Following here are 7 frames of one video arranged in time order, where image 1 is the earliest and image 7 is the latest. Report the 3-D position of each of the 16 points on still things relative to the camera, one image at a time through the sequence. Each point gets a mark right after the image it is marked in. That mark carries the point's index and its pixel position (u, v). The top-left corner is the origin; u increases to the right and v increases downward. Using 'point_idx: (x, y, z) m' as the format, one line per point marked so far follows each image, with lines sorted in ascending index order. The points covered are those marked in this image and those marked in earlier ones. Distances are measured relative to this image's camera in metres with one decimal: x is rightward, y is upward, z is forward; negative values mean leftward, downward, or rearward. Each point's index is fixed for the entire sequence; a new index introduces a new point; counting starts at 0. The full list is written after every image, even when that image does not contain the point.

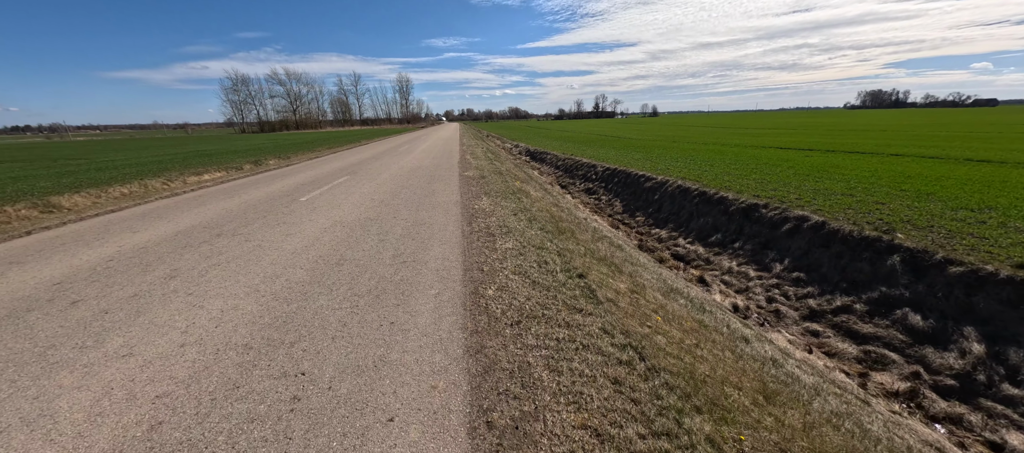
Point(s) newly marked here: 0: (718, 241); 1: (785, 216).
0: (+6.3, -0.5, +11.2) m
1: (+7.6, +0.3, +10.2) m
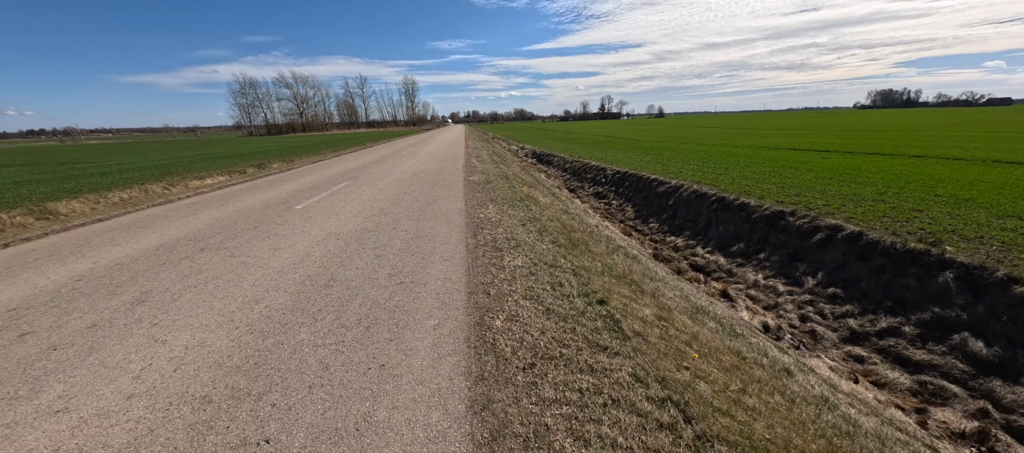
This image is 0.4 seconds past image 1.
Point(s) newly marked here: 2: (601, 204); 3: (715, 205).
0: (+6.5, -0.7, +10.5) m
1: (+7.8, 0.0, +9.4) m
2: (+4.4, +1.1, +18.0) m
3: (+7.0, +0.7, +12.6) m
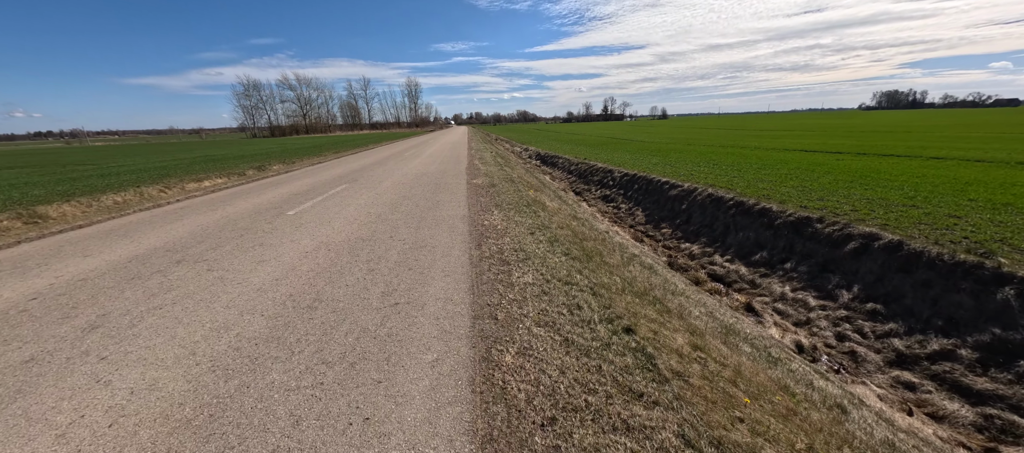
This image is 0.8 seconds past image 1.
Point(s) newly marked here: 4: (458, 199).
0: (+6.7, -0.9, +9.7) m
1: (+7.9, -0.1, +8.7) m
2: (+4.6, +0.9, +17.3) m
3: (+7.1, +0.5, +11.9) m
4: (-1.6, +0.8, +10.8) m
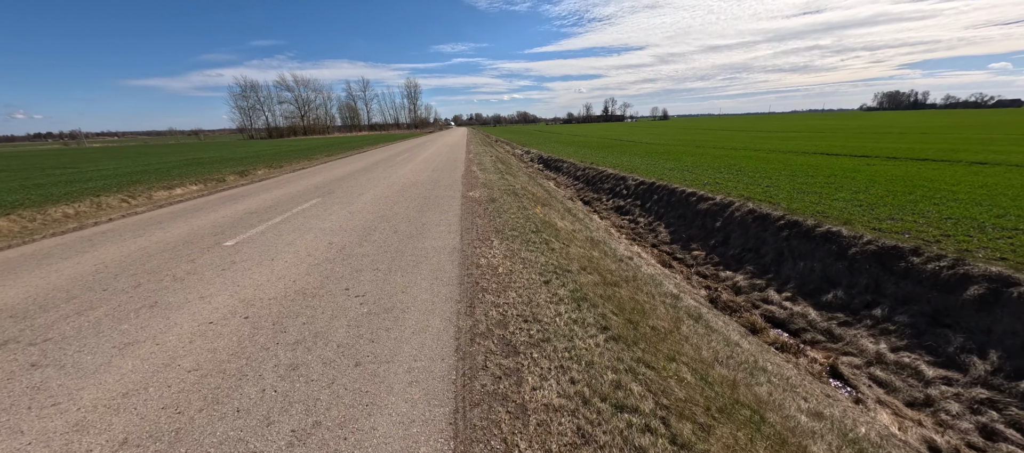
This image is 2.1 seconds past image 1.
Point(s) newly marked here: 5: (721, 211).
0: (+6.8, -1.6, +7.6) m
1: (+8.0, -0.8, +6.6) m
2: (+4.7, +0.2, +15.2) m
3: (+7.2, -0.1, +9.7) m
4: (-1.5, +0.1, +8.6) m
5: (+6.9, +0.5, +12.1) m
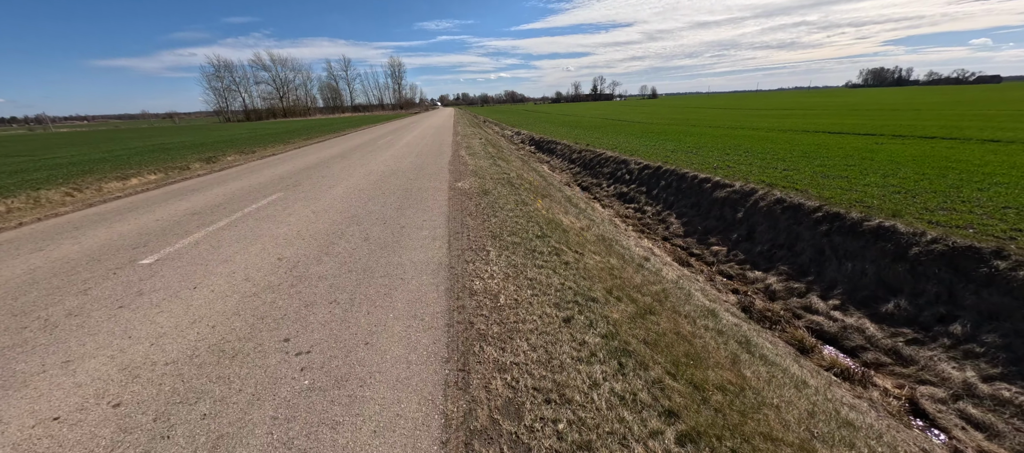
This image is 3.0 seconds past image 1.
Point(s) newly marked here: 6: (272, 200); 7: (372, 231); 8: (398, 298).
0: (+6.8, -1.5, +6.4) m
1: (+8.1, -0.8, +5.3) m
2: (+4.4, +0.6, +13.8) m
3: (+7.2, 0.0, +8.5) m
4: (-1.5, +0.1, +7.1) m
5: (+6.7, +0.8, +10.8) m
6: (-6.0, +0.7, +9.1) m
7: (-2.5, -0.1, +6.6) m
8: (-1.4, -0.8, +4.4) m
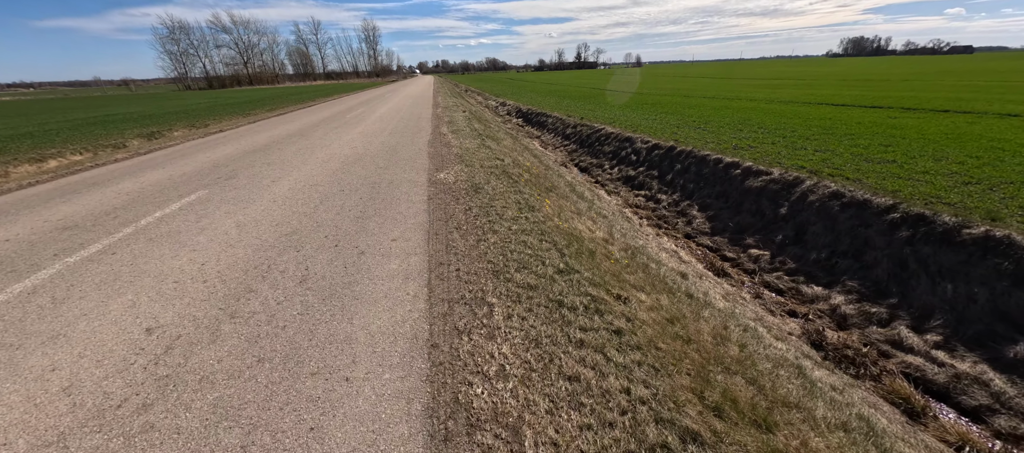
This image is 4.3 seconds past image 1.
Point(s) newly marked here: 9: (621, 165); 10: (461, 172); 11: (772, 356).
0: (+6.9, -1.8, +4.8) m
1: (+8.2, -1.1, +3.7) m
2: (+4.2, +0.9, +11.9) m
3: (+7.2, -0.1, +6.8) m
4: (-1.4, -0.2, +5.0) m
5: (+6.6, +0.9, +9.0) m
6: (-6.0, +0.4, +6.7) m
7: (-2.4, -0.4, +4.5) m
8: (-1.2, -1.3, +2.4) m
9: (+4.4, +2.4, +14.6) m
10: (-1.2, +1.3, +8.5) m
11: (+3.1, -1.6, +4.5) m
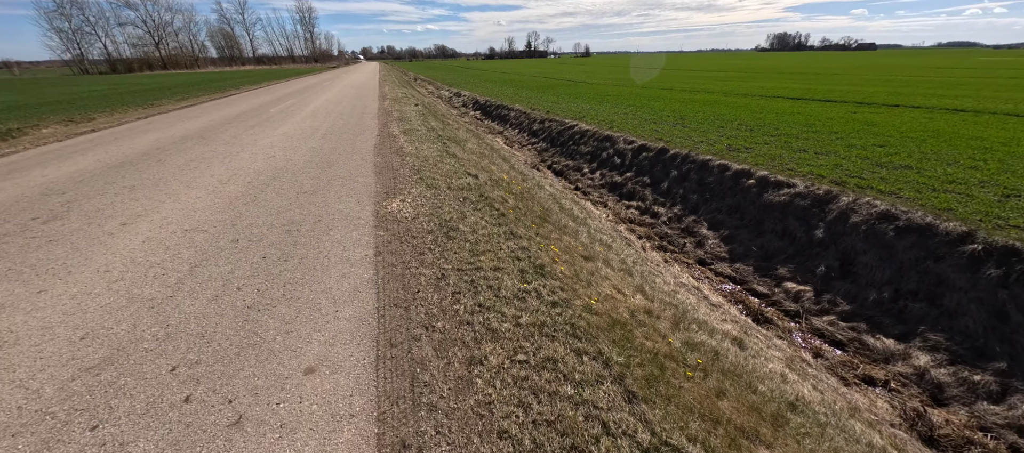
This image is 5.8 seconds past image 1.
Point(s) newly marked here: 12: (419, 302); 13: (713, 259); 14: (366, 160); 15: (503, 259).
0: (+7.1, -2.4, +3.5) m
1: (+8.5, -1.7, +2.6) m
2: (+3.4, +0.4, +10.2) m
3: (+7.0, -0.6, +5.4) m
4: (-1.3, -1.1, +2.7) m
5: (+6.2, +0.4, +7.6) m
6: (-6.0, -0.6, +3.8) m
7: (-2.2, -1.4, +2.1) m
8: (-0.7, -2.3, +0.1) m
9: (+3.2, +1.9, +12.8) m
10: (-1.5, +0.5, +6.1) m
11: (+3.3, -2.3, +2.8) m
12: (-0.9, -0.7, +3.5) m
13: (+4.4, -0.7, +8.0) m
14: (-3.4, +1.5, +8.3) m
15: (-0.1, -0.3, +4.4) m
